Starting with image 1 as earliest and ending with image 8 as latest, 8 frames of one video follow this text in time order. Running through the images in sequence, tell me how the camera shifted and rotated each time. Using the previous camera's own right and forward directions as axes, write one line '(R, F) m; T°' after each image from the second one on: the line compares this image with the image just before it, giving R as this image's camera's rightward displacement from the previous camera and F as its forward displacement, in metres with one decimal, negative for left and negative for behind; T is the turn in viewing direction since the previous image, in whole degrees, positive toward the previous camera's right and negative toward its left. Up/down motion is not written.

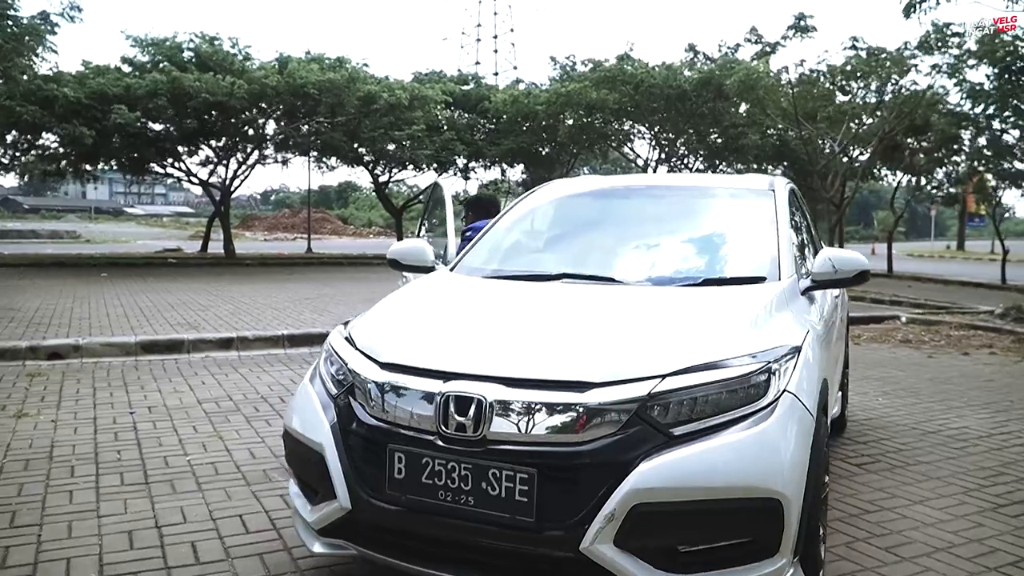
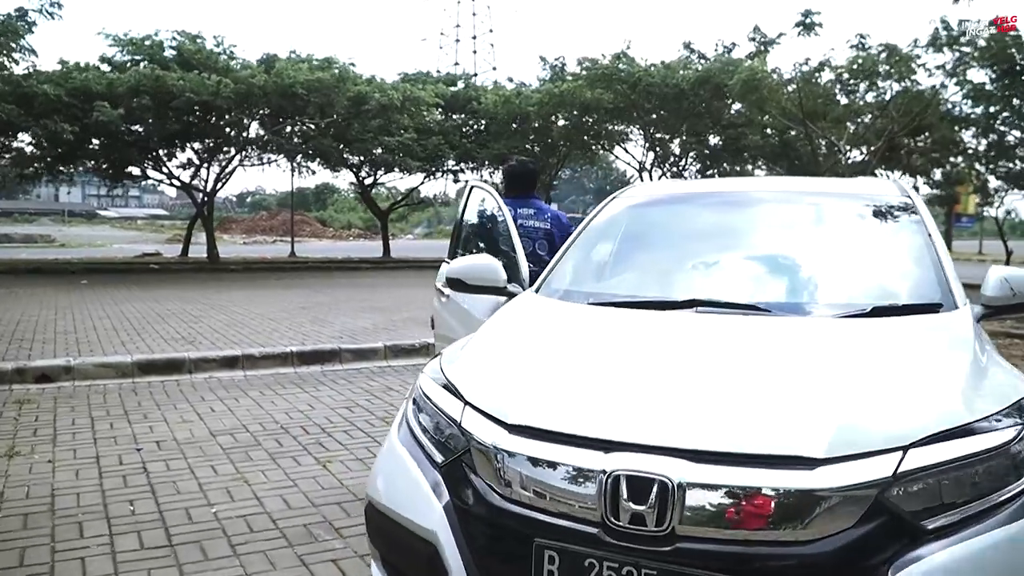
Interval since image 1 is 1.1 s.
(-0.5, +0.6) m; +1°
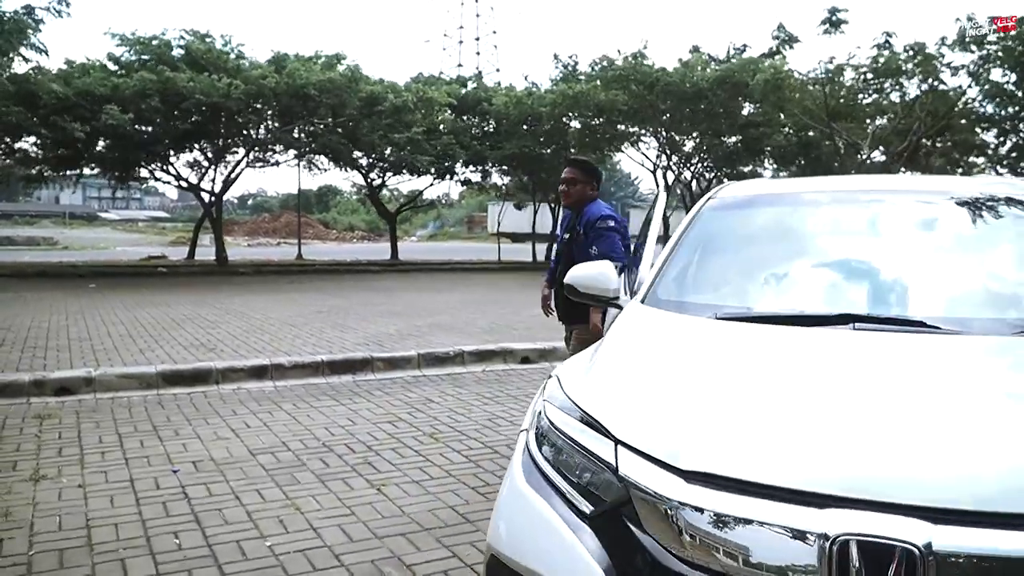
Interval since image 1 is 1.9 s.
(-0.4, +0.4) m; 0°
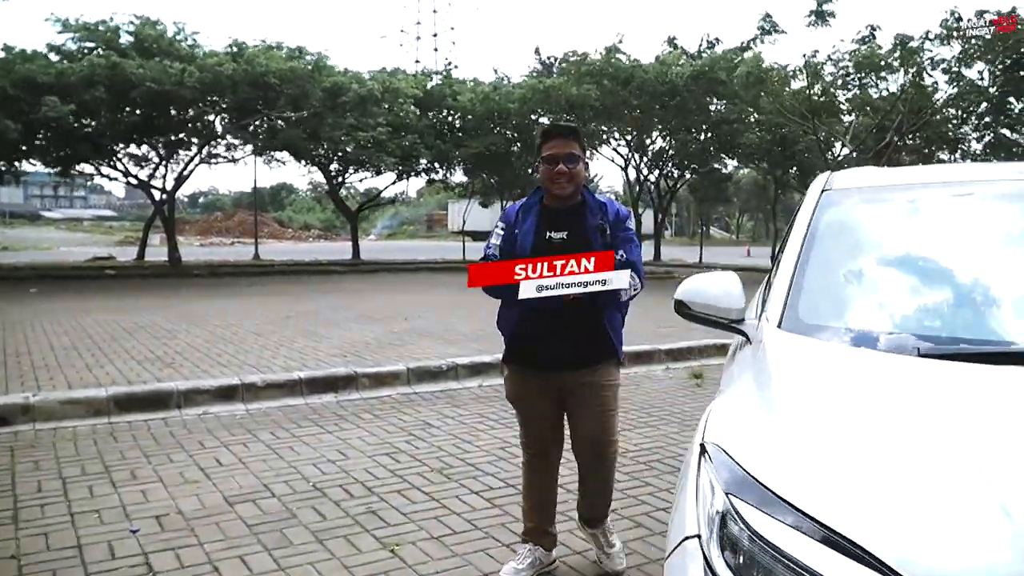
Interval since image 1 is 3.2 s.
(-0.4, +0.8) m; +3°
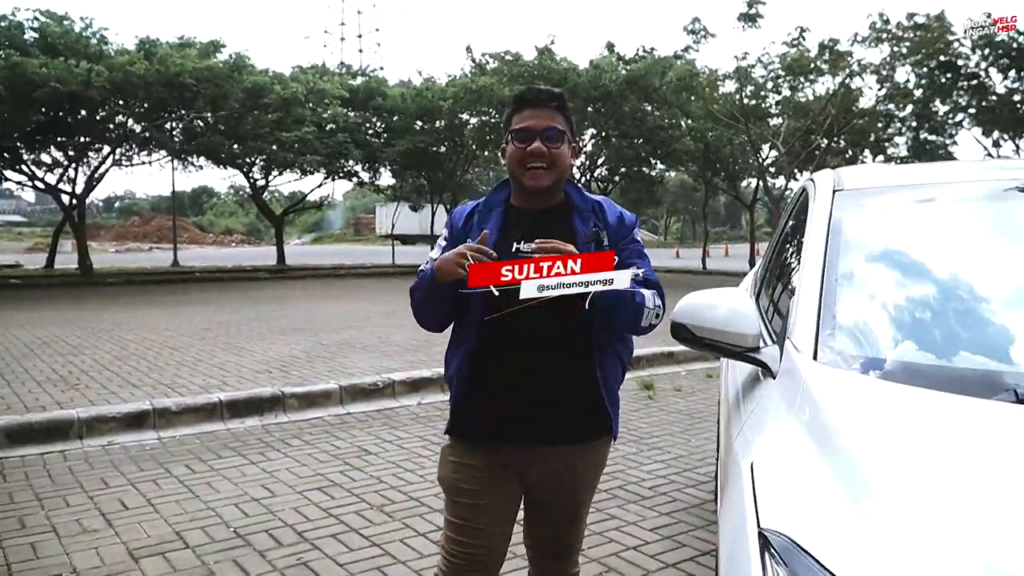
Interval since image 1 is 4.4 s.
(-0.1, +0.5) m; +5°
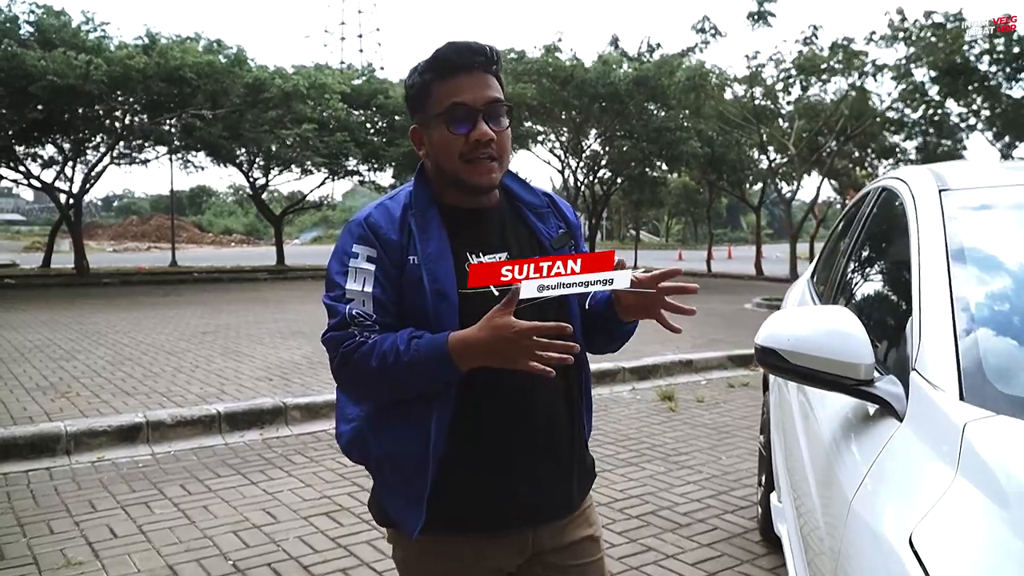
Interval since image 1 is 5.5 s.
(-0.1, +0.4) m; 0°
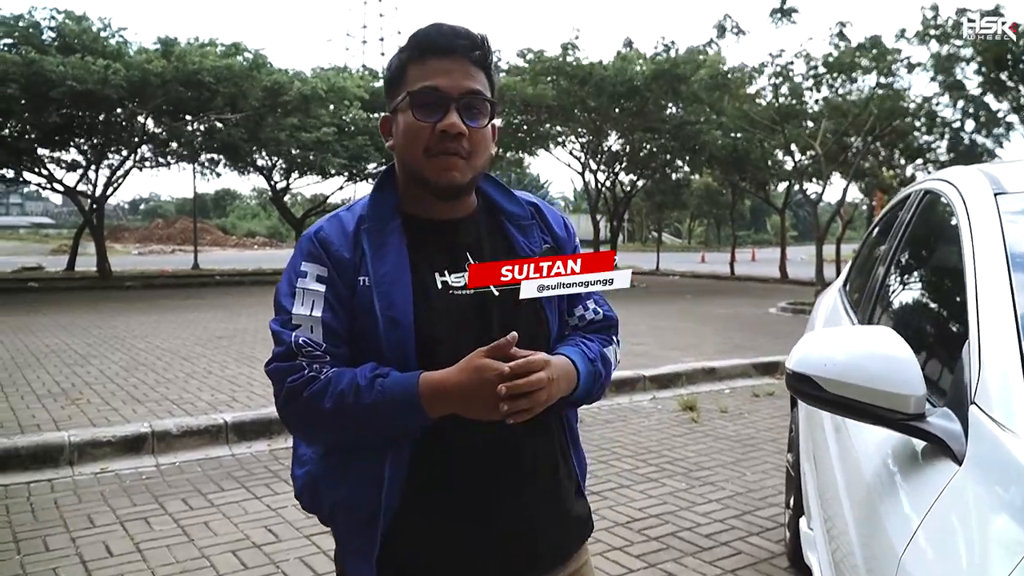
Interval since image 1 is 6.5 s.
(0.0, +0.2) m; -1°
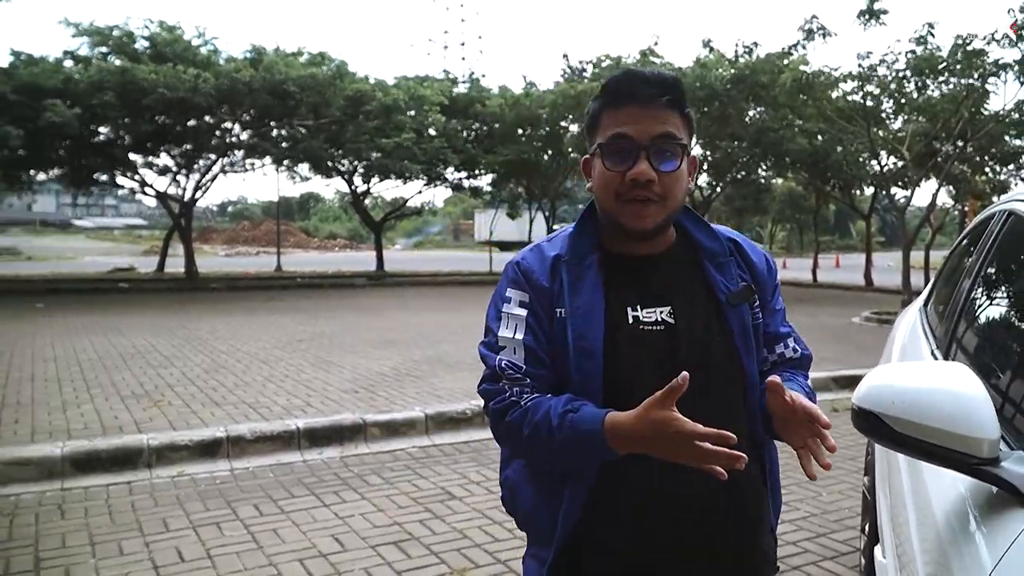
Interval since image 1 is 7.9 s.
(0.0, 0.0) m; -5°
